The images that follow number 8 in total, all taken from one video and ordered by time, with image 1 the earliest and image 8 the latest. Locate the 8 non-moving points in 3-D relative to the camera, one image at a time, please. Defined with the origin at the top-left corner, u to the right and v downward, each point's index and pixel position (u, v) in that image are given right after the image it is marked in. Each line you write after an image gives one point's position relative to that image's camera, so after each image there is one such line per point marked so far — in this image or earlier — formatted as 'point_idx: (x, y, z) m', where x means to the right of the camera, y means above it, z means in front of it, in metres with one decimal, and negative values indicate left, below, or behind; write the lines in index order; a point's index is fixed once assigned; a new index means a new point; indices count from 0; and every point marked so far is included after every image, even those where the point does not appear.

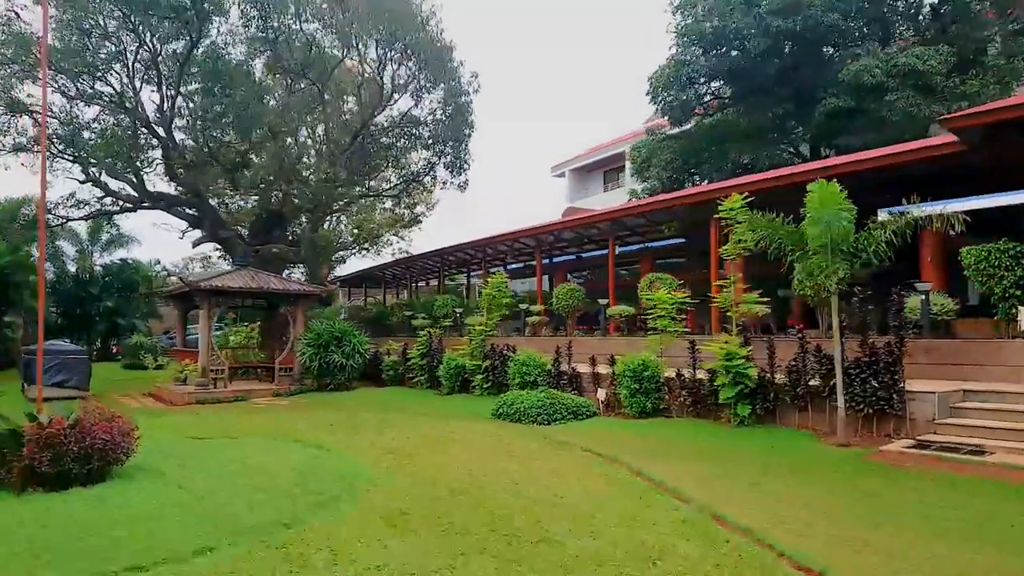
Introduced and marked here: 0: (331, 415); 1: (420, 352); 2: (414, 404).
0: (-2.9, -2.0, +11.3) m
1: (-1.8, -1.2, +13.4) m
2: (-1.7, -2.0, +11.7) m
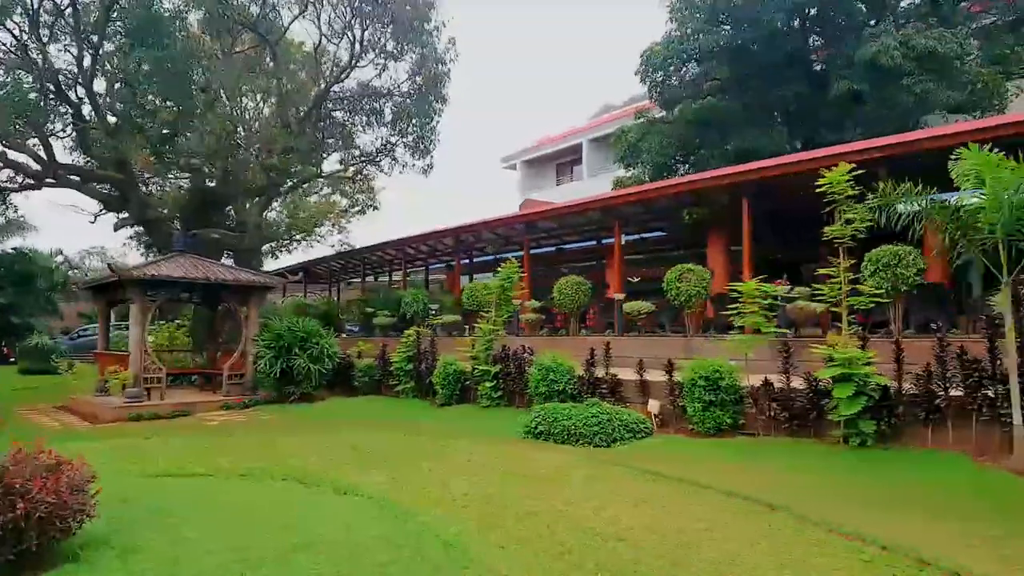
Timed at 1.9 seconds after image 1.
0: (-2.6, -1.9, +9.2) m
1: (-1.8, -1.1, +11.4) m
2: (-1.5, -1.9, +9.7) m
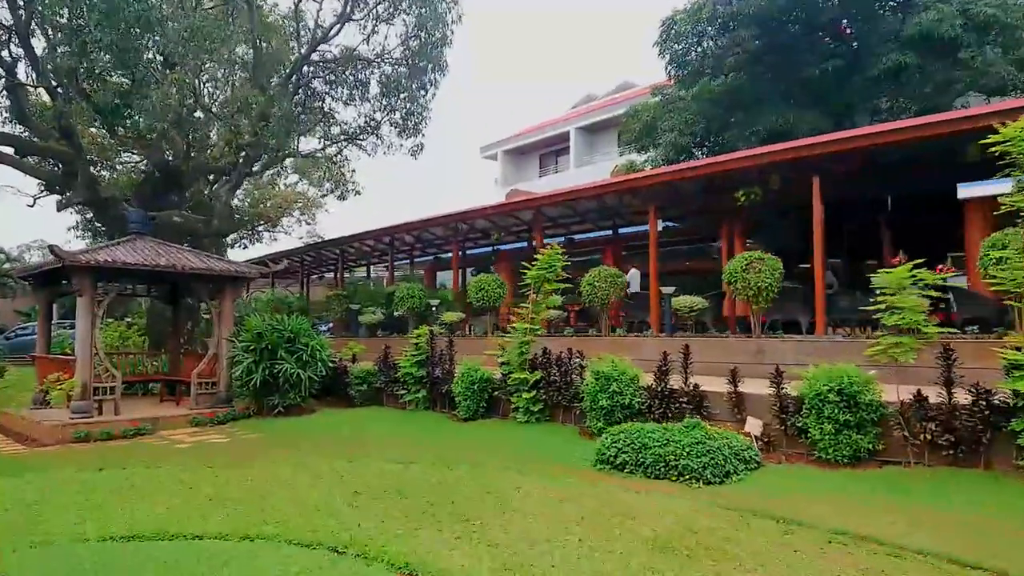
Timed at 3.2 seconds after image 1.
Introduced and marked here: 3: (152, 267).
0: (-2.1, -1.8, +7.3) m
1: (-1.4, -1.0, +9.6) m
2: (-1.0, -1.7, +7.9) m
3: (-4.8, +0.3, +9.3) m
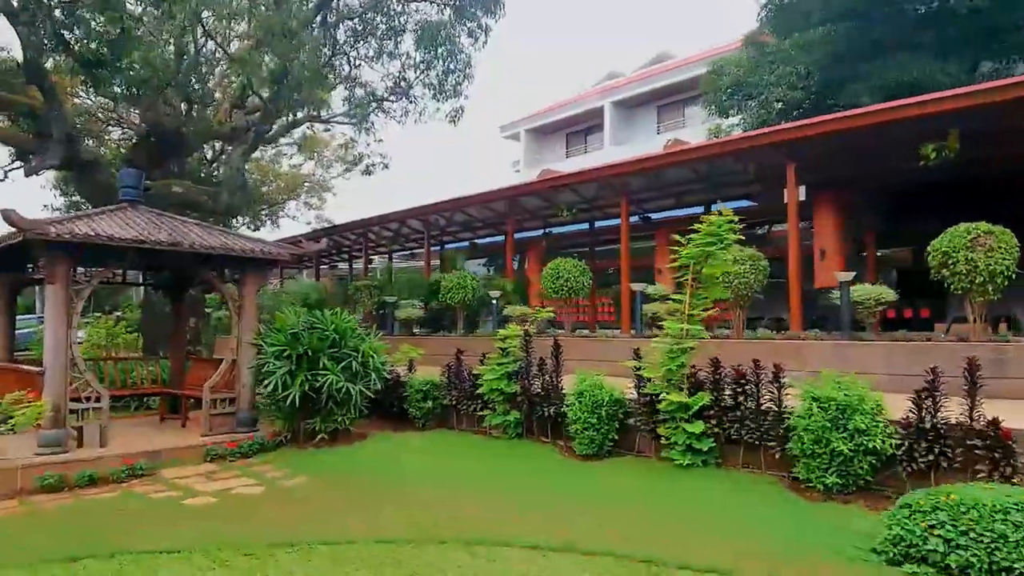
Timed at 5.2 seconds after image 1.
0: (-0.8, -1.7, +4.8) m
1: (-0.1, -0.8, +7.2) m
2: (+0.3, -1.6, +5.5) m
3: (-3.6, +0.4, +6.8) m
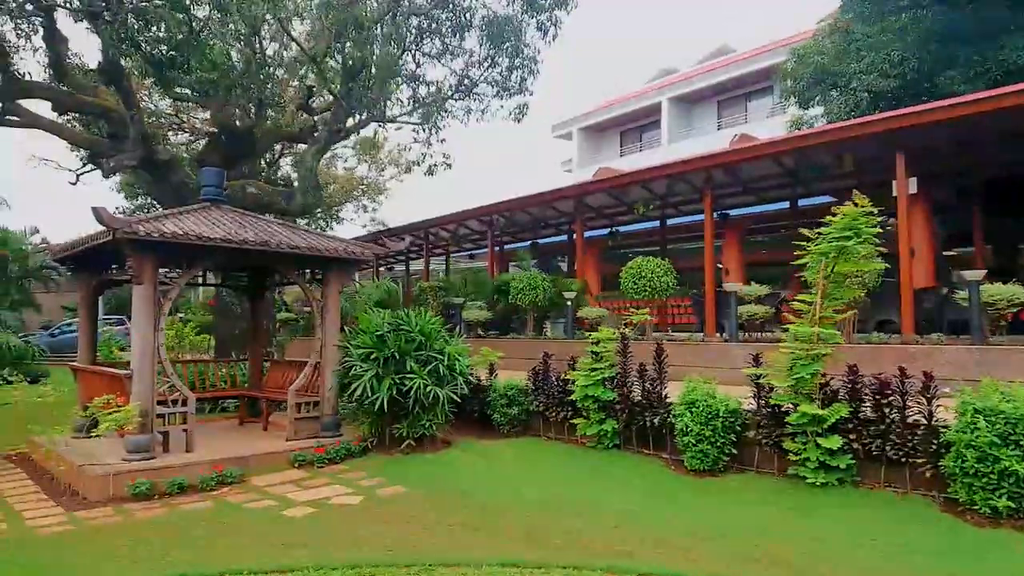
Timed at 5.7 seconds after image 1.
0: (0.0, -1.7, +4.5) m
1: (+0.8, -0.8, +6.7) m
2: (+1.1, -1.6, +5.0) m
3: (-2.6, +0.4, +6.6) m
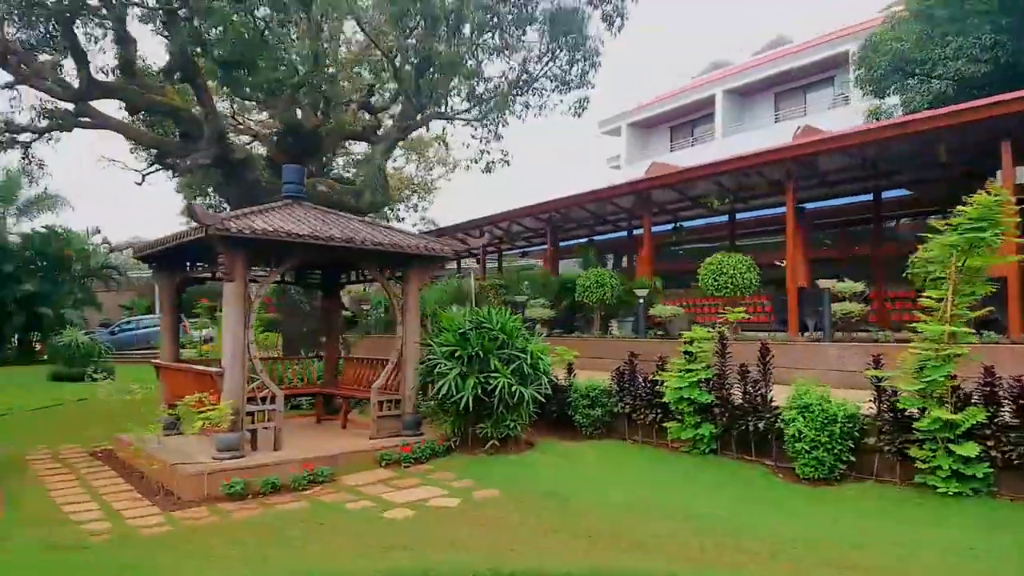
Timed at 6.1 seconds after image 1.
0: (+0.8, -1.6, +4.2) m
1: (+1.7, -0.8, +6.5) m
2: (+1.9, -1.6, +4.7) m
3: (-1.8, +0.4, +6.5) m
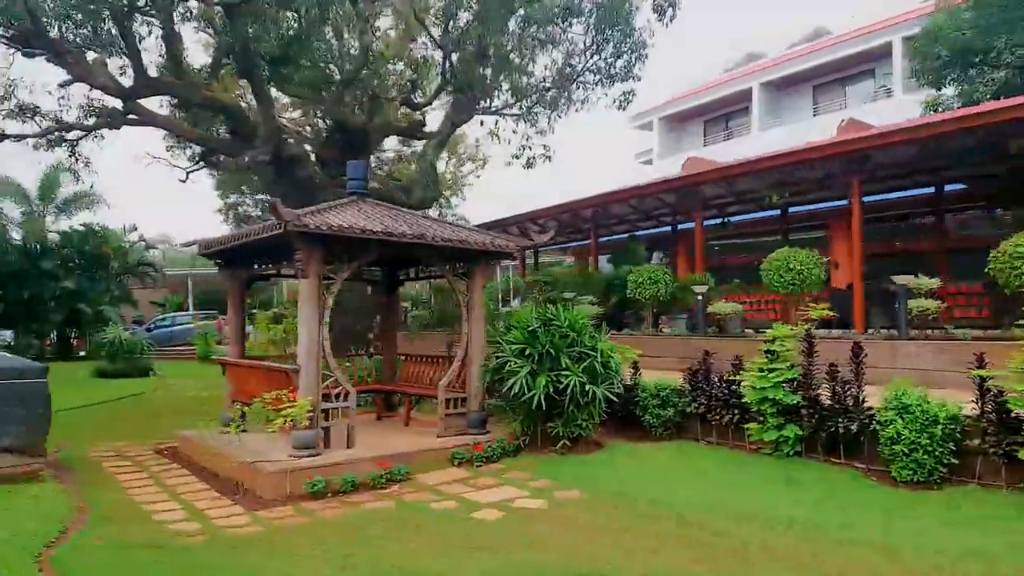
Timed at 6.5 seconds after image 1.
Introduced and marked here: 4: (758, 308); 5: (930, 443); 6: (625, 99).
0: (+1.4, -1.6, +4.1) m
1: (+2.4, -0.8, +6.3) m
2: (+2.5, -1.6, +4.6) m
3: (-1.1, +0.5, +6.4) m
4: (+4.0, -0.3, +11.3) m
5: (+3.1, -1.1, +5.2) m
6: (+2.3, +3.9, +14.4) m
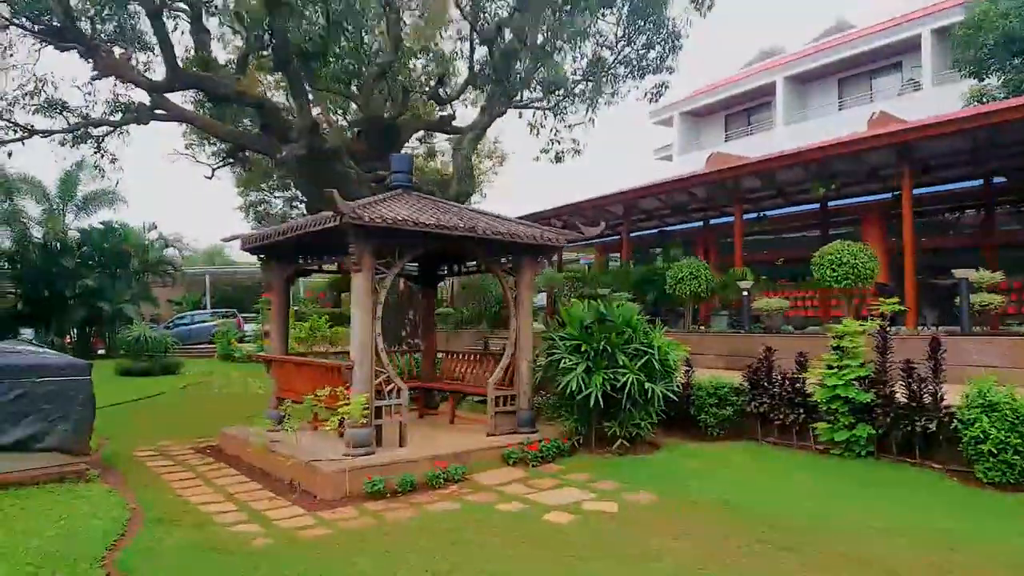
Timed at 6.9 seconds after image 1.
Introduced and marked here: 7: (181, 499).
0: (+1.9, -1.6, +3.9) m
1: (+2.9, -0.7, +6.1) m
2: (+3.0, -1.5, +4.3) m
3: (-0.6, +0.5, +6.2) m
4: (+4.6, -0.2, +11.1) m
5: (+3.6, -1.1, +5.0) m
6: (+3.0, +4.0, +14.1) m
7: (-2.7, -1.7, +5.6) m
